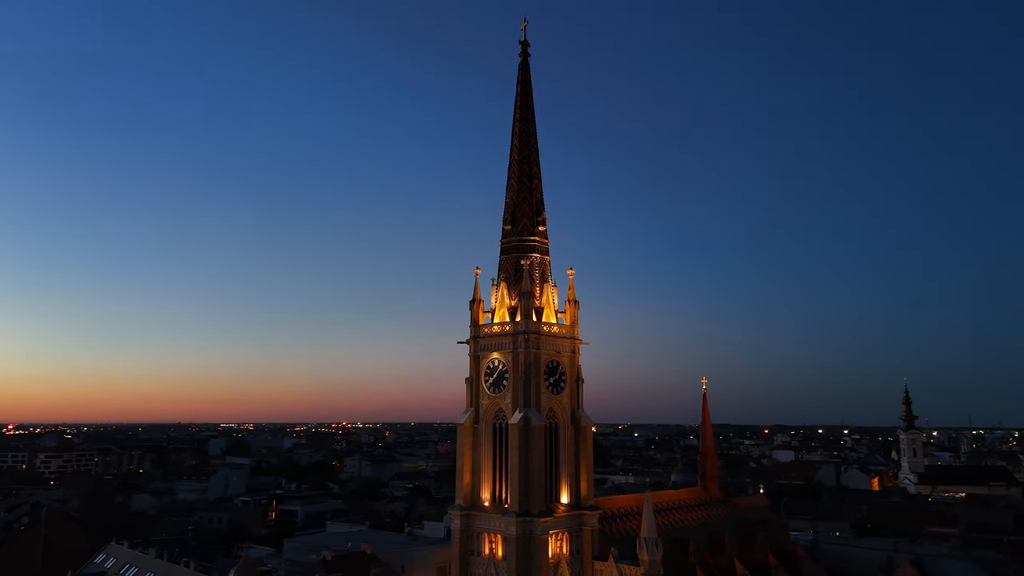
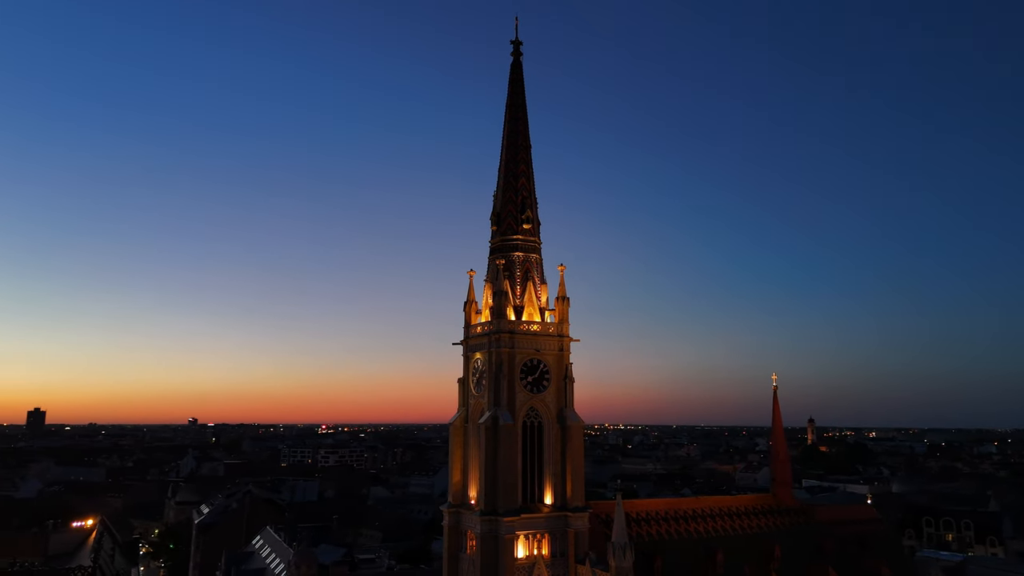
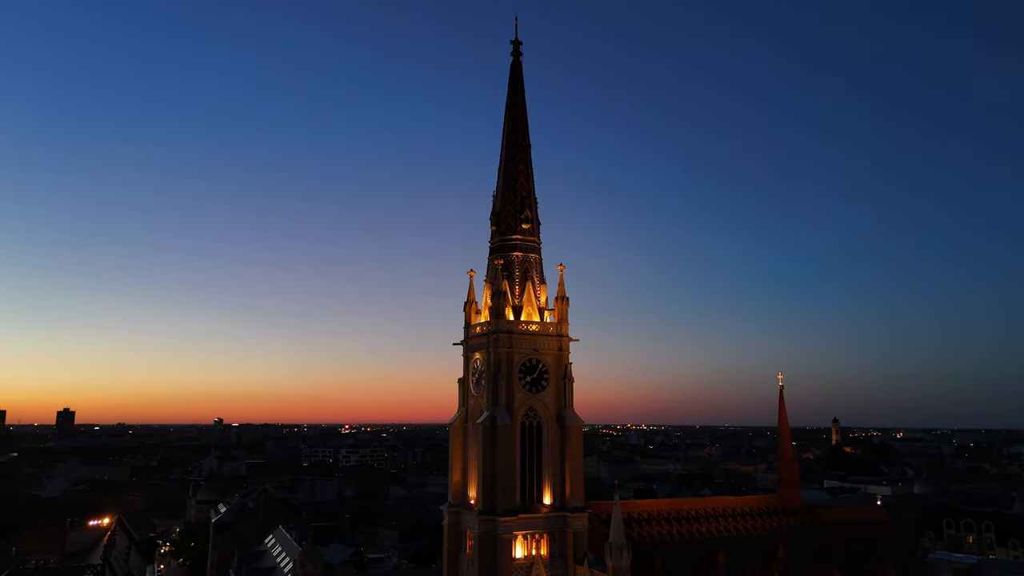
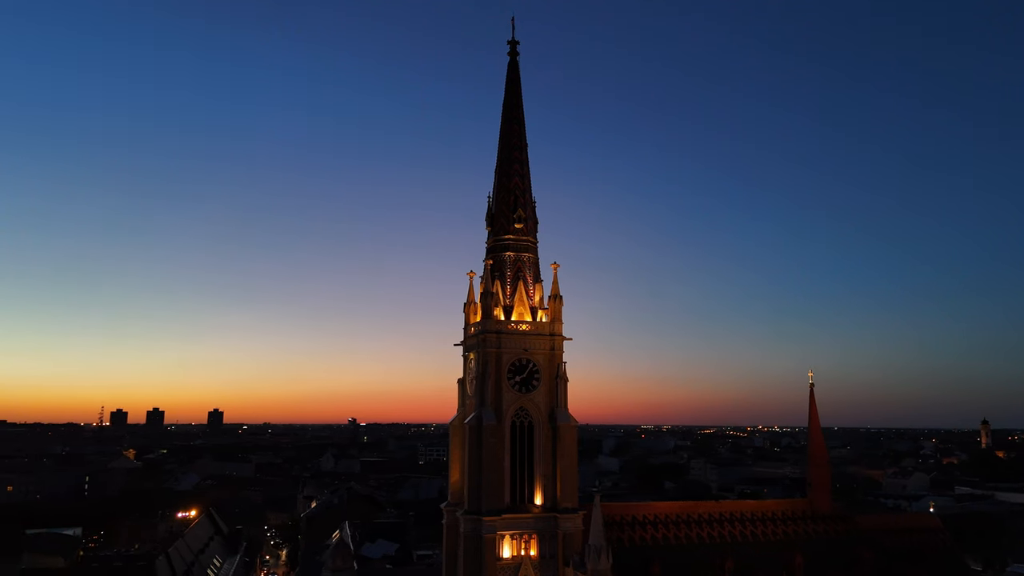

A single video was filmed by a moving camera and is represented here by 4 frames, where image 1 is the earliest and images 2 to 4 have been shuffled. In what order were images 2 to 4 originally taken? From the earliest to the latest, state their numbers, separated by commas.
2, 3, 4
